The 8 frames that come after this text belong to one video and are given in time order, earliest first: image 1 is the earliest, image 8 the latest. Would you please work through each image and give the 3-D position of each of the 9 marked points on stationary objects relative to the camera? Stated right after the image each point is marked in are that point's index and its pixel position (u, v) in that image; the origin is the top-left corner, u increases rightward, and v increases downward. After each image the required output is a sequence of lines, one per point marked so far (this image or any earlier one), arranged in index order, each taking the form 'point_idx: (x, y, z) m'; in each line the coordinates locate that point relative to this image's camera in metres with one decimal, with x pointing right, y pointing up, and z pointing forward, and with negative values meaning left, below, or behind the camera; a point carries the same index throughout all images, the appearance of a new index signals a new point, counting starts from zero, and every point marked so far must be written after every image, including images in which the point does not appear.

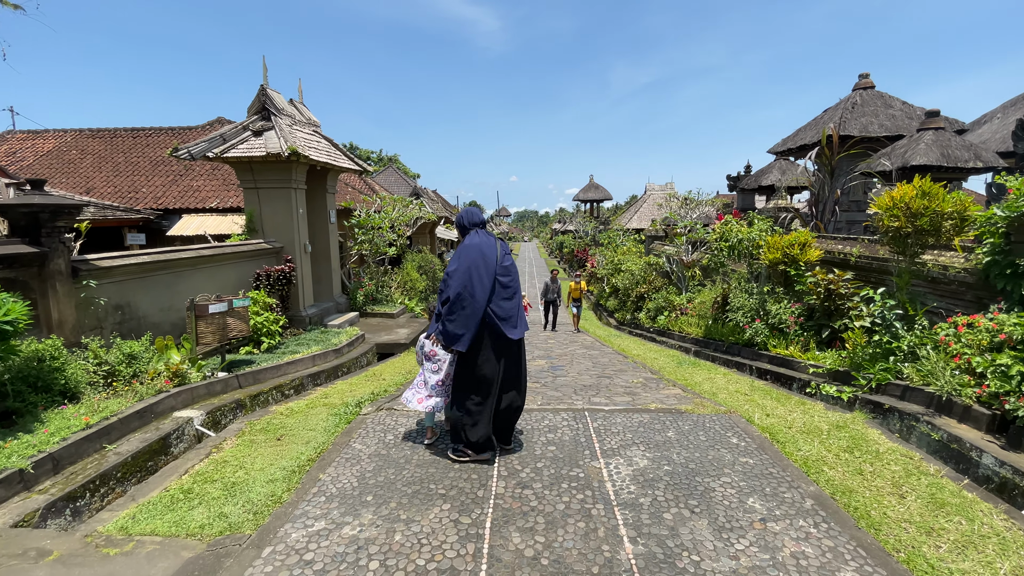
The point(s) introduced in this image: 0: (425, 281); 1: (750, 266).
0: (-2.6, +0.2, +13.9) m
1: (+4.0, +0.4, +8.0) m
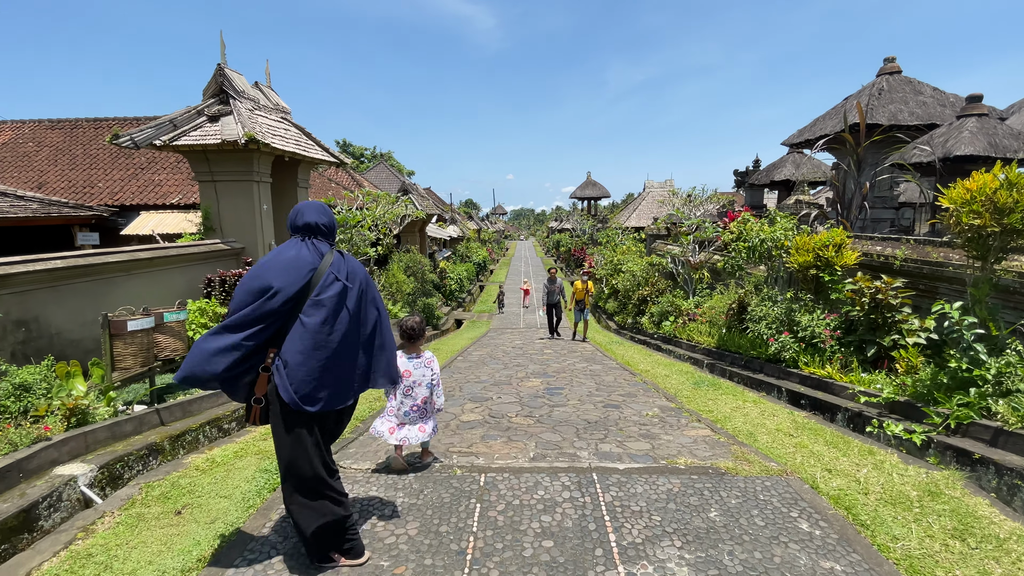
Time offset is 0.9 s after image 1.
0: (-2.7, +0.1, +12.9) m
1: (+3.9, +0.3, +7.0) m
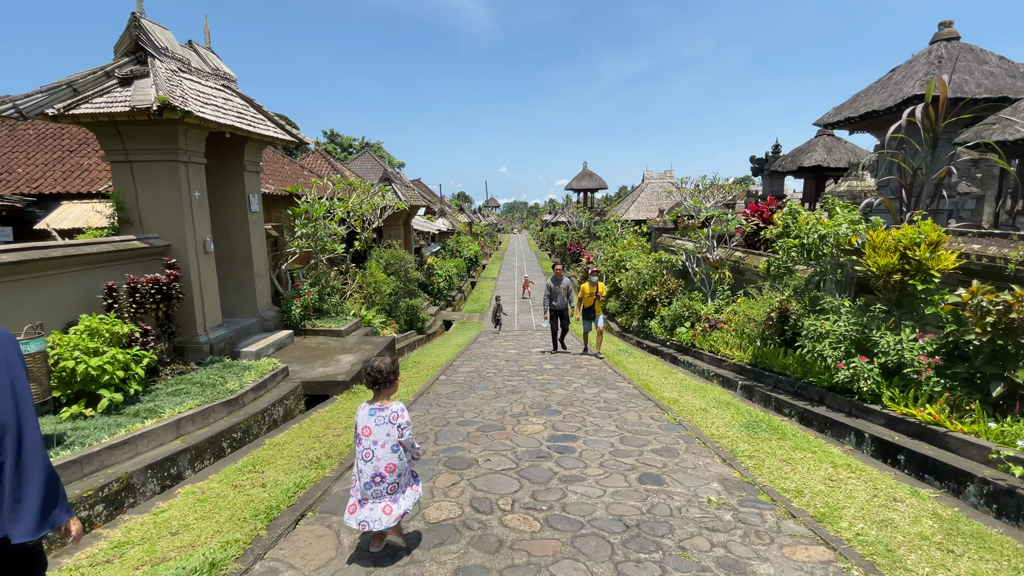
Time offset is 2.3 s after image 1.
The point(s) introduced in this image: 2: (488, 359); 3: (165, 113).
0: (-2.9, +0.1, +11.4) m
1: (+3.8, +0.2, +5.7) m
2: (-0.4, -1.2, +8.2) m
3: (-3.9, +2.0, +5.4) m
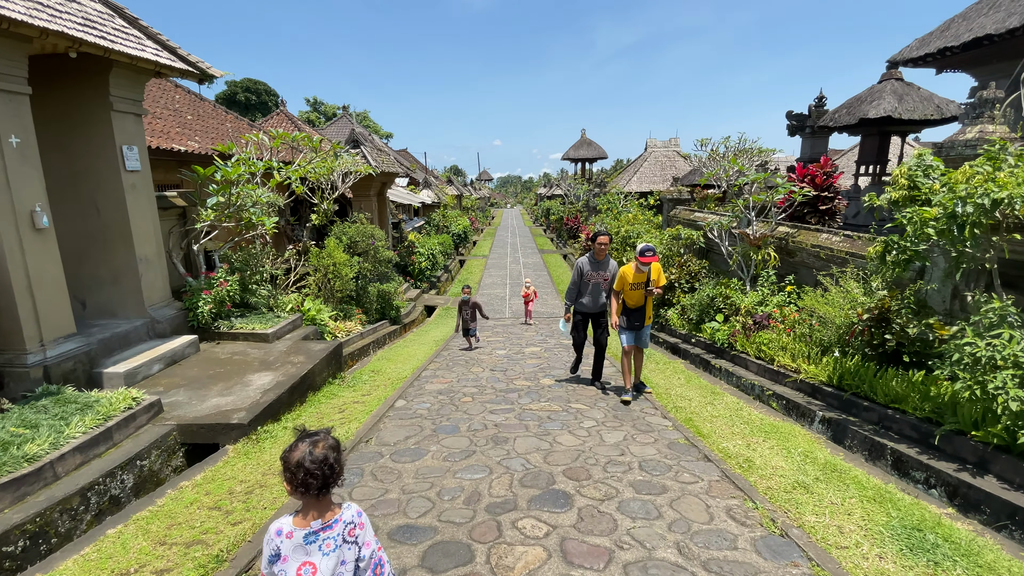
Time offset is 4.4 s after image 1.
0: (-3.1, +0.4, +9.4) m
1: (+3.7, +0.2, +3.7) m
2: (-0.6, -1.0, +6.3) m
3: (-4.1, +2.0, +3.2) m
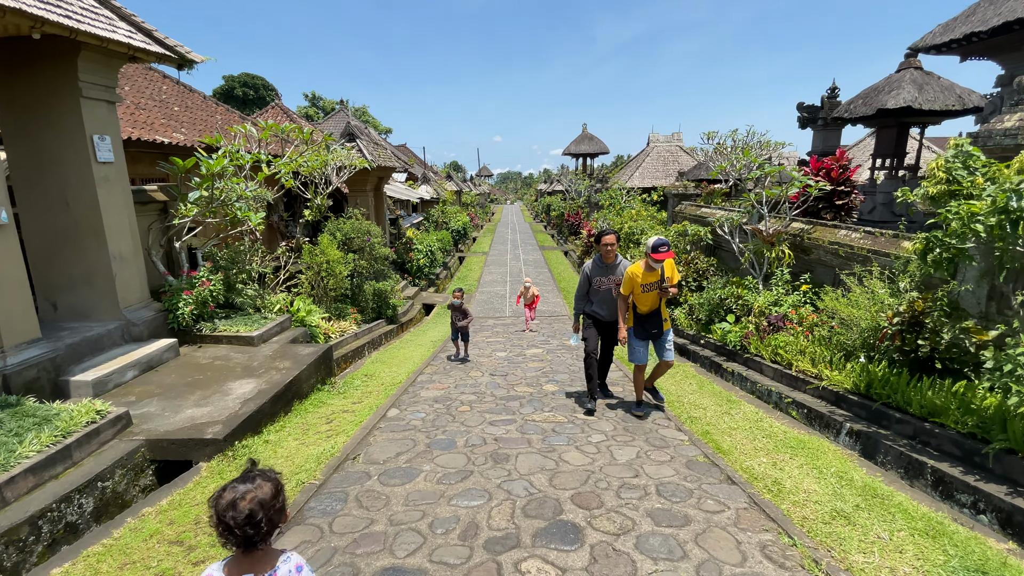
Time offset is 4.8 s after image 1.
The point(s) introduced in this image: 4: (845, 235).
0: (-3.1, +0.5, +9.0) m
1: (+3.7, +0.2, +3.4) m
2: (-0.6, -1.0, +5.9) m
3: (-4.1, +2.0, +2.9) m
4: (+4.3, +0.7, +6.1) m
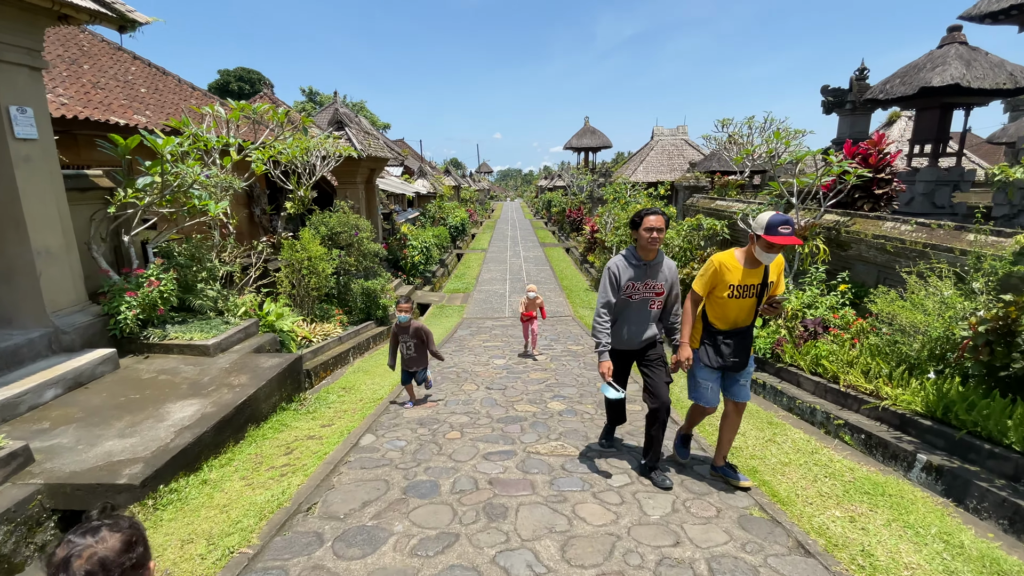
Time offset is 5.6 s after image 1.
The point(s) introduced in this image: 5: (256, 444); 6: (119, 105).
0: (-3.1, +0.5, +8.3) m
1: (+3.7, +0.2, +2.6) m
2: (-0.6, -1.0, +5.2) m
3: (-4.1, +2.0, +2.1) m
4: (+4.3, +0.7, +5.3) m
5: (-2.0, -1.2, +3.6) m
6: (-5.8, +2.7, +7.0) m
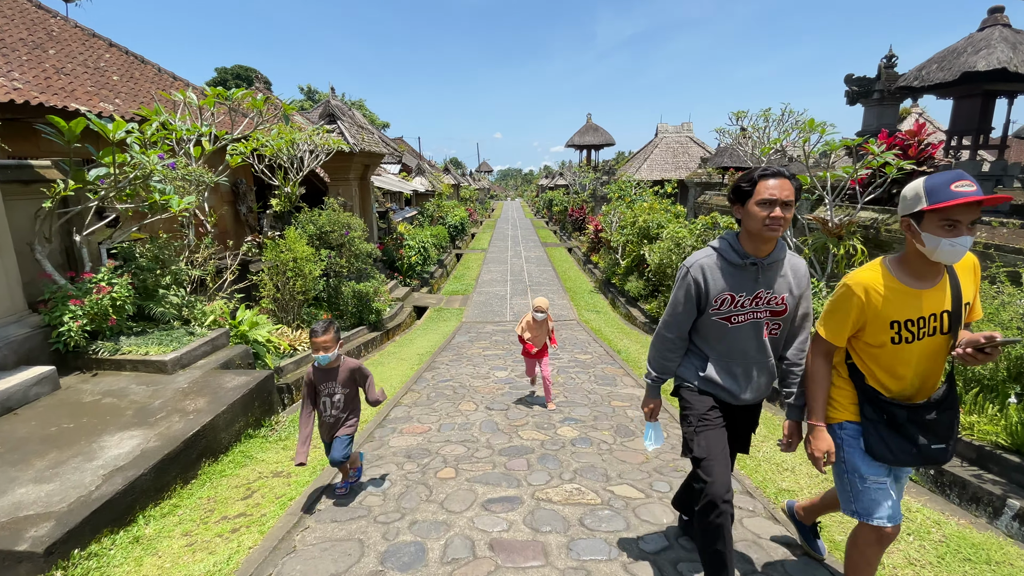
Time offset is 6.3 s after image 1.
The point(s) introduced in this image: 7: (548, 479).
0: (-3.1, +0.4, +7.7) m
1: (+3.7, +0.1, +2.0) m
2: (-0.5, -1.1, +4.6) m
3: (-4.0, +1.9, +1.5) m
4: (+4.3, +0.6, +4.7) m
5: (-1.9, -1.3, +3.0) m
6: (-5.8, +2.6, +6.4) m
7: (+0.2, -1.2, +2.9) m
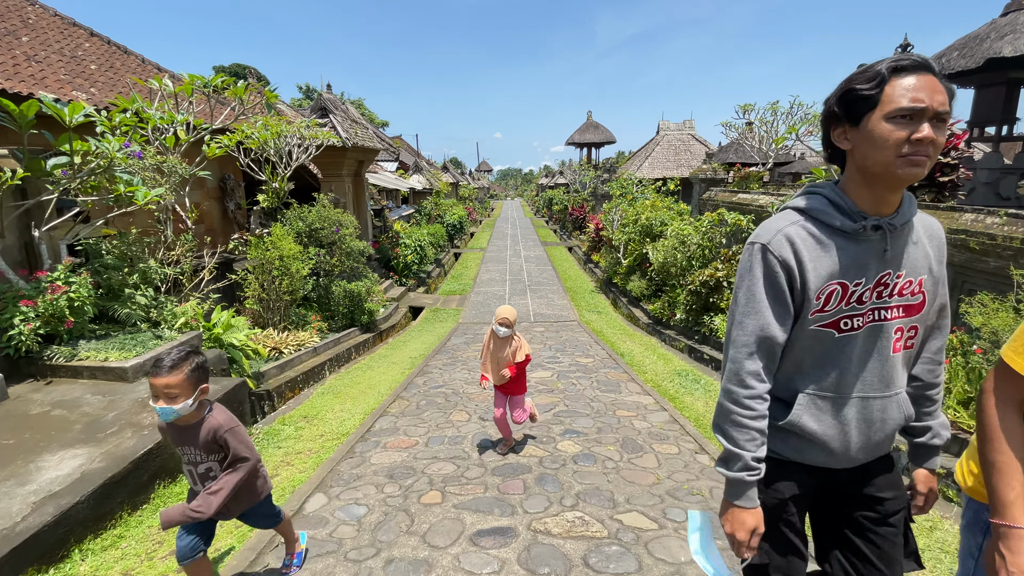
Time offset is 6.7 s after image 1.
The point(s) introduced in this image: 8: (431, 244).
0: (-3.1, +0.4, +7.3) m
1: (+3.7, +0.1, +1.6) m
2: (-0.6, -1.1, +4.2) m
3: (-4.1, +1.9, +1.1) m
4: (+4.3, +0.6, +4.4) m
5: (-2.0, -1.2, +2.7) m
6: (-5.8, +2.6, +6.0) m
7: (+0.2, -1.2, +2.6) m
8: (-2.5, +1.4, +14.8) m
